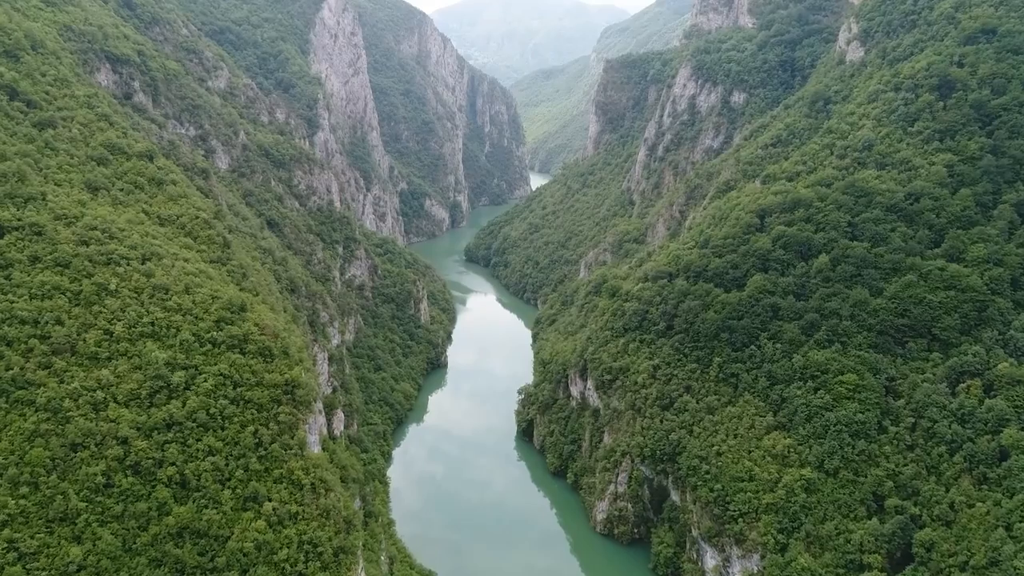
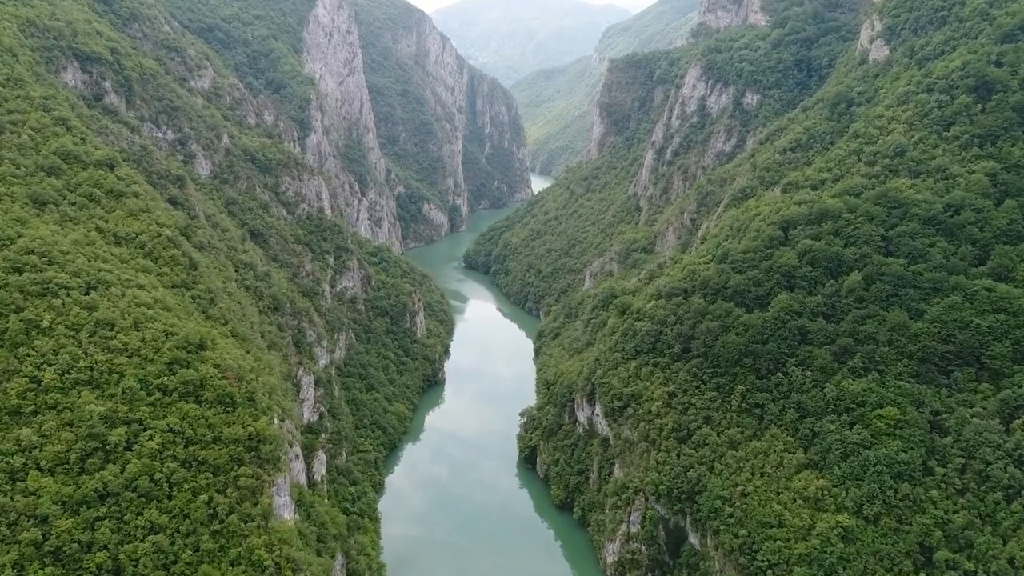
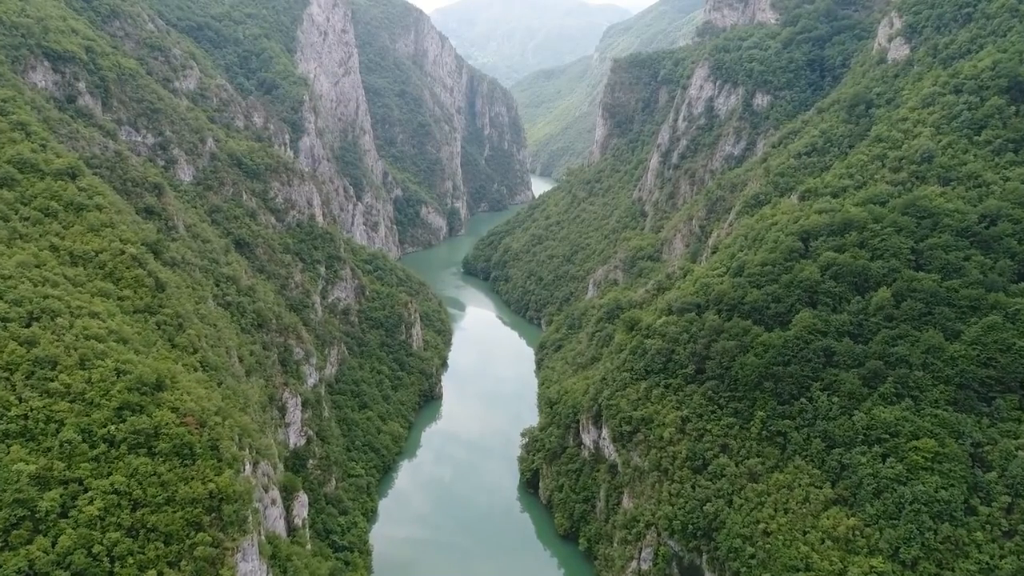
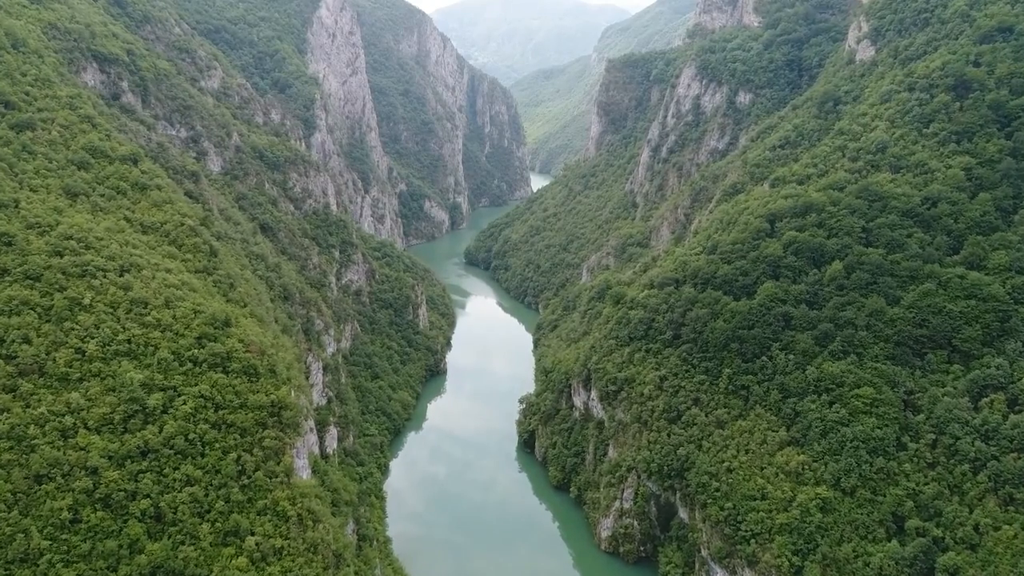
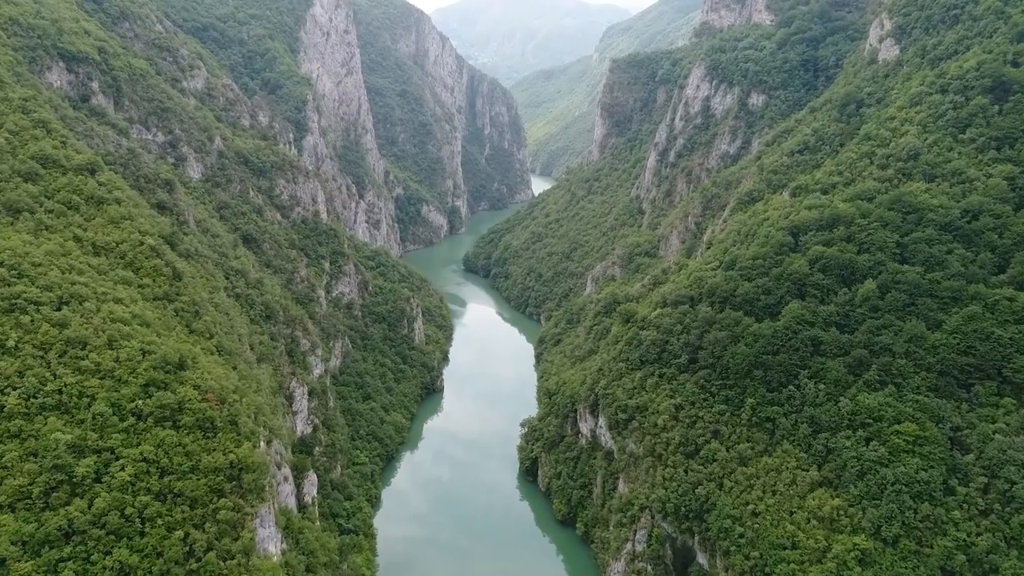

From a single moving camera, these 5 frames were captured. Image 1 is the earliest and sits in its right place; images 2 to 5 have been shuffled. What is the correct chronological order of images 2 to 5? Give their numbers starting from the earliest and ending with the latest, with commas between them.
4, 2, 5, 3
